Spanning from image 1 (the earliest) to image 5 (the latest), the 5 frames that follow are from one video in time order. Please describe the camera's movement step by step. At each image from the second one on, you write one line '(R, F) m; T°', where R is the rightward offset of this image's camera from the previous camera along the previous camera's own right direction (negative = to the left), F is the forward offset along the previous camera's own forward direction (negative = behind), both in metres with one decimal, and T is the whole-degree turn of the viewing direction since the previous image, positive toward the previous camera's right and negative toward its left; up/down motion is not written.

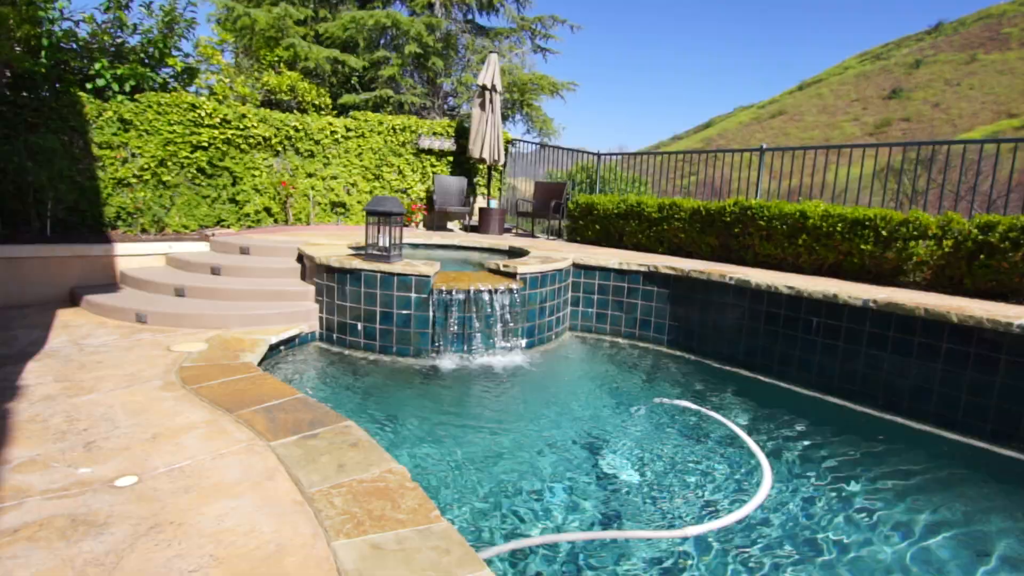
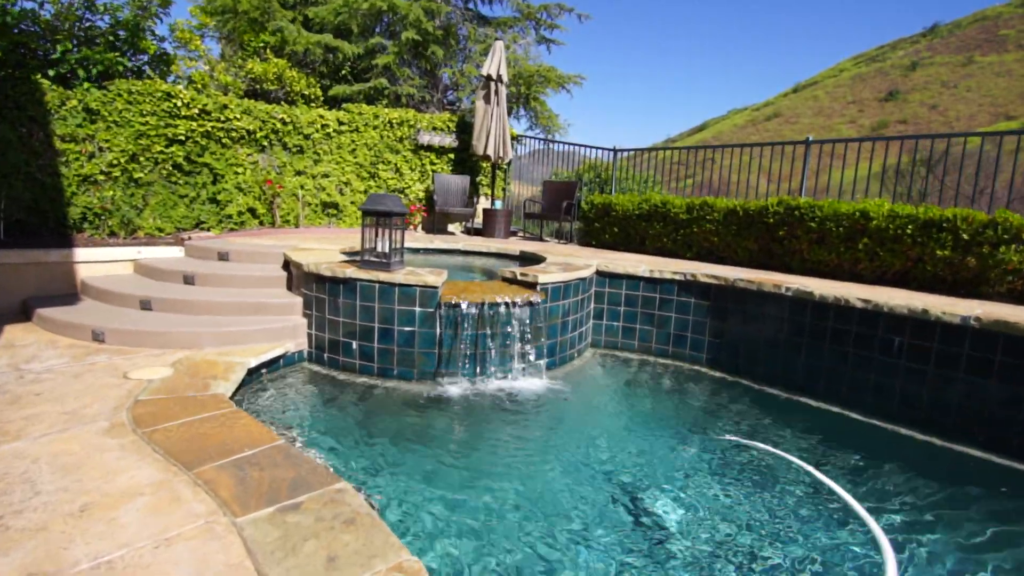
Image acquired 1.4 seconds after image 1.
(-0.2, +0.7) m; +1°
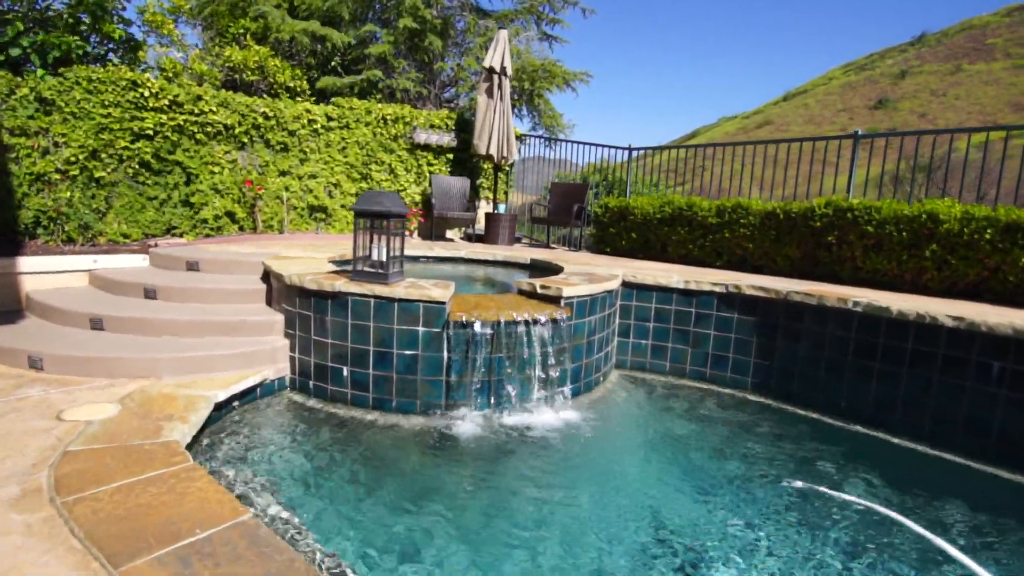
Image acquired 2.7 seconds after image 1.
(-0.2, +0.7) m; +1°
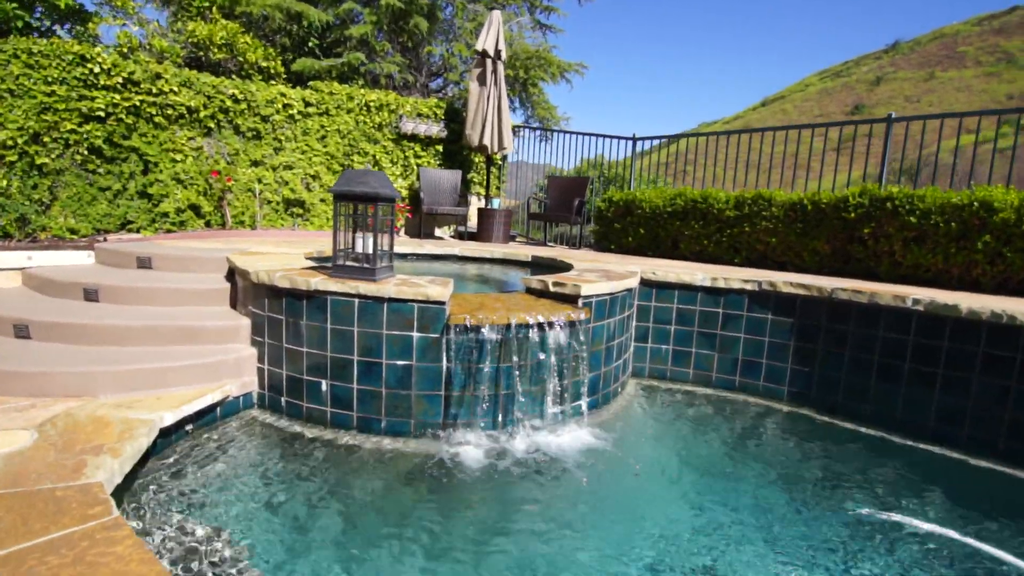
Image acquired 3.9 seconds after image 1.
(-0.2, +0.6) m; +2°
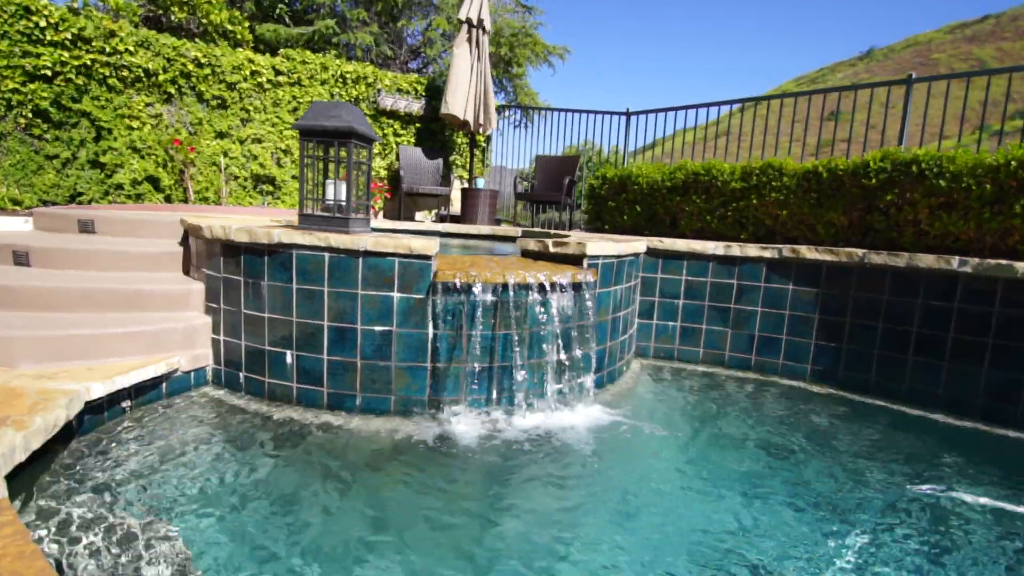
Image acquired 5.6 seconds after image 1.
(-0.1, +0.4) m; +2°
